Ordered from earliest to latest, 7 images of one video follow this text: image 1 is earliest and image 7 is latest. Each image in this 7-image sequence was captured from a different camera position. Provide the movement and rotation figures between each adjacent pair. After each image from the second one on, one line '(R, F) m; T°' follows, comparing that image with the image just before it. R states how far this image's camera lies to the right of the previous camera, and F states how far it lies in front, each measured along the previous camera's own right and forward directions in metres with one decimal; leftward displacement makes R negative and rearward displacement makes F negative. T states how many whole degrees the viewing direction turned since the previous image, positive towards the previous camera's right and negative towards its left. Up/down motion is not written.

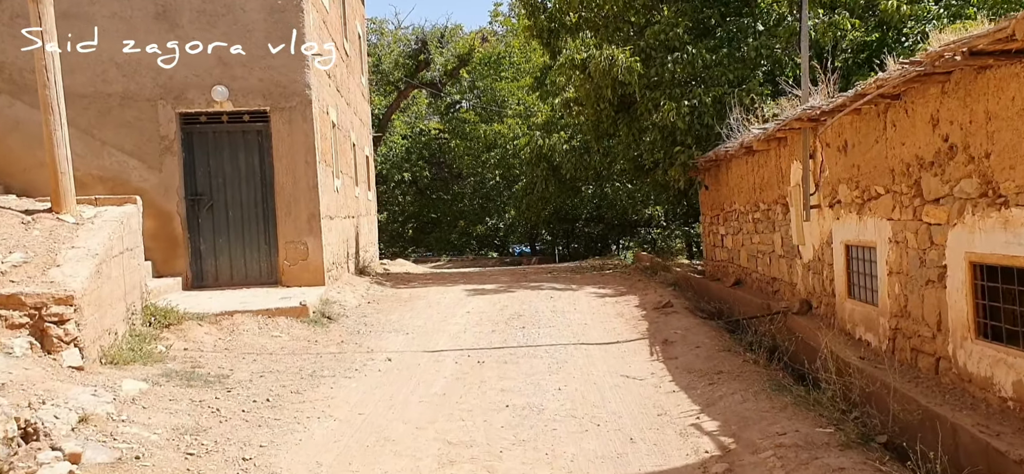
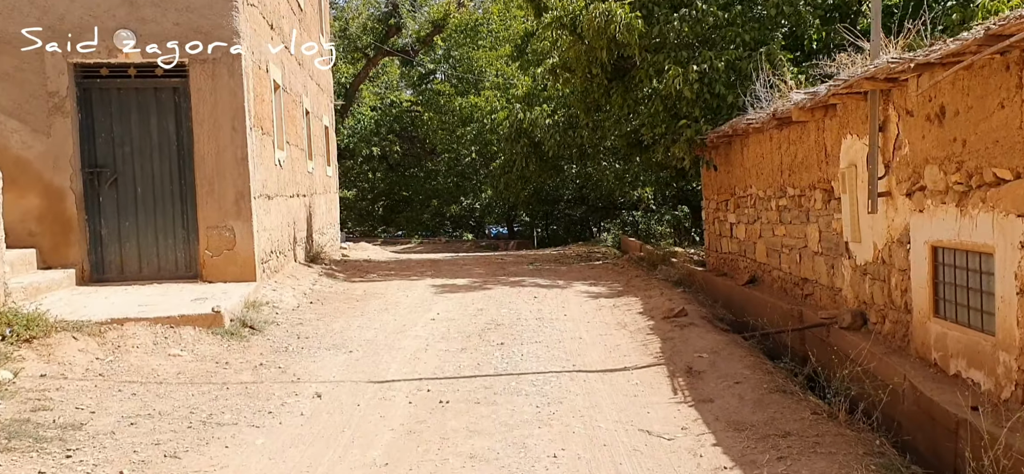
(0.0, +2.1) m; +1°
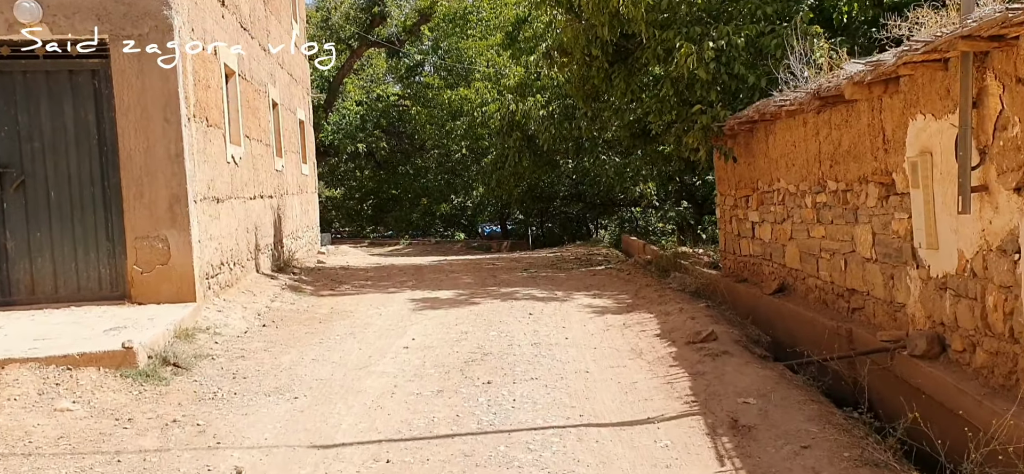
(0.0, +1.5) m; 0°
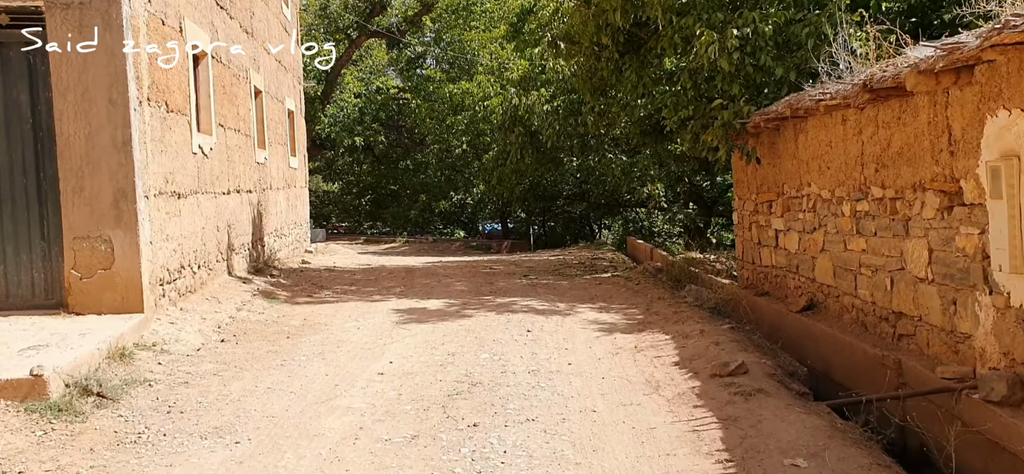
(0.0, +1.0) m; 0°
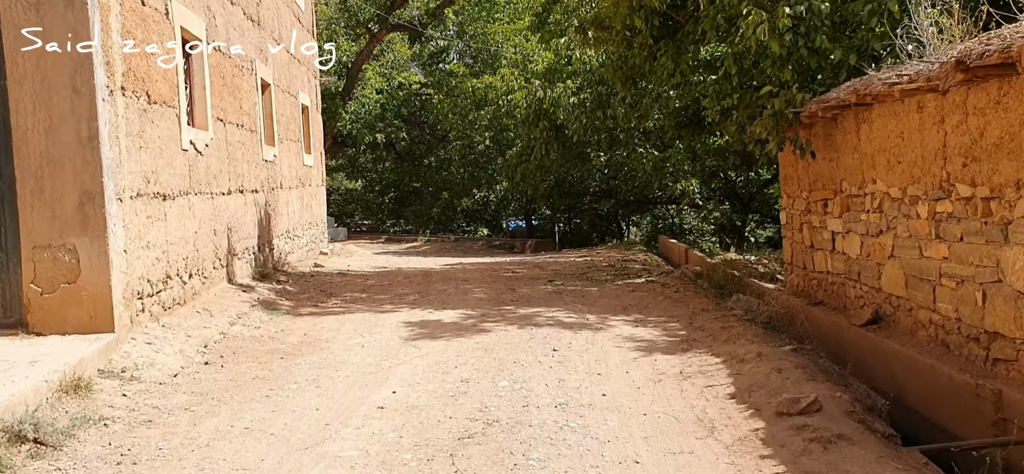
(0.0, +1.0) m; -2°
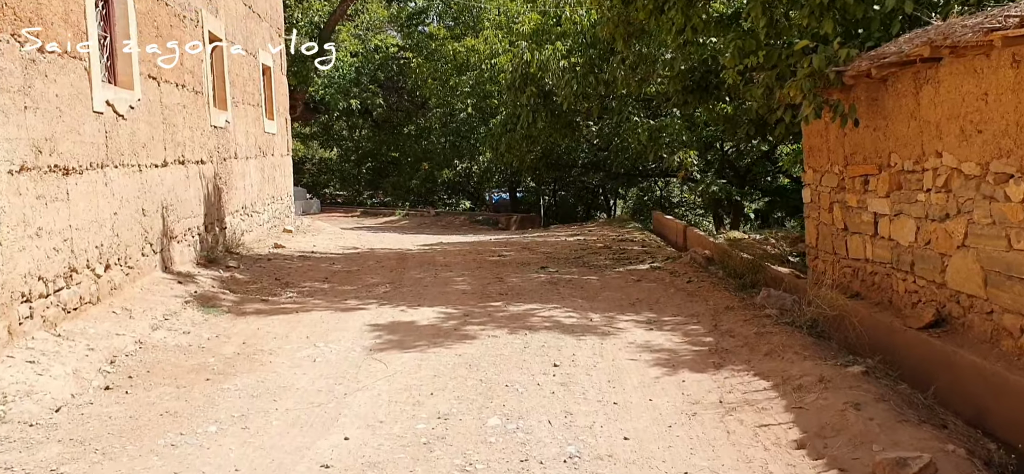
(-0.1, +1.4) m; +1°
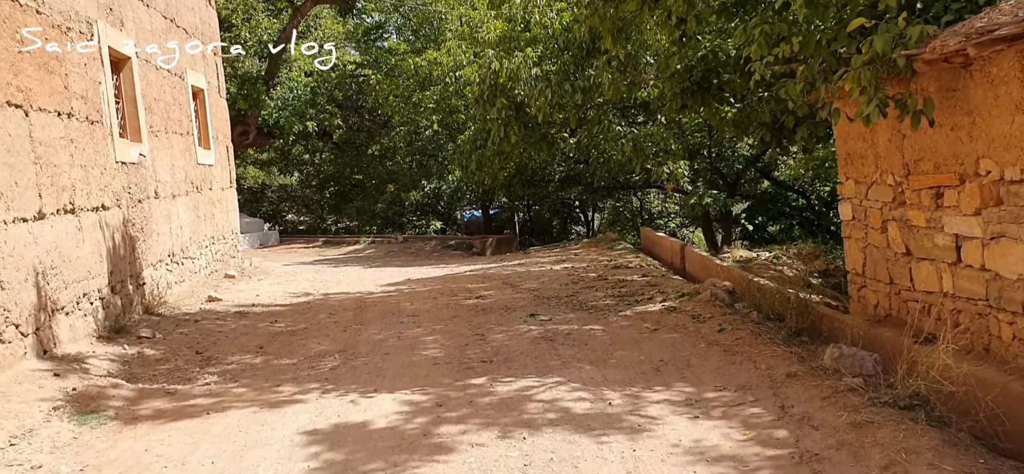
(0.0, +1.8) m; +2°
